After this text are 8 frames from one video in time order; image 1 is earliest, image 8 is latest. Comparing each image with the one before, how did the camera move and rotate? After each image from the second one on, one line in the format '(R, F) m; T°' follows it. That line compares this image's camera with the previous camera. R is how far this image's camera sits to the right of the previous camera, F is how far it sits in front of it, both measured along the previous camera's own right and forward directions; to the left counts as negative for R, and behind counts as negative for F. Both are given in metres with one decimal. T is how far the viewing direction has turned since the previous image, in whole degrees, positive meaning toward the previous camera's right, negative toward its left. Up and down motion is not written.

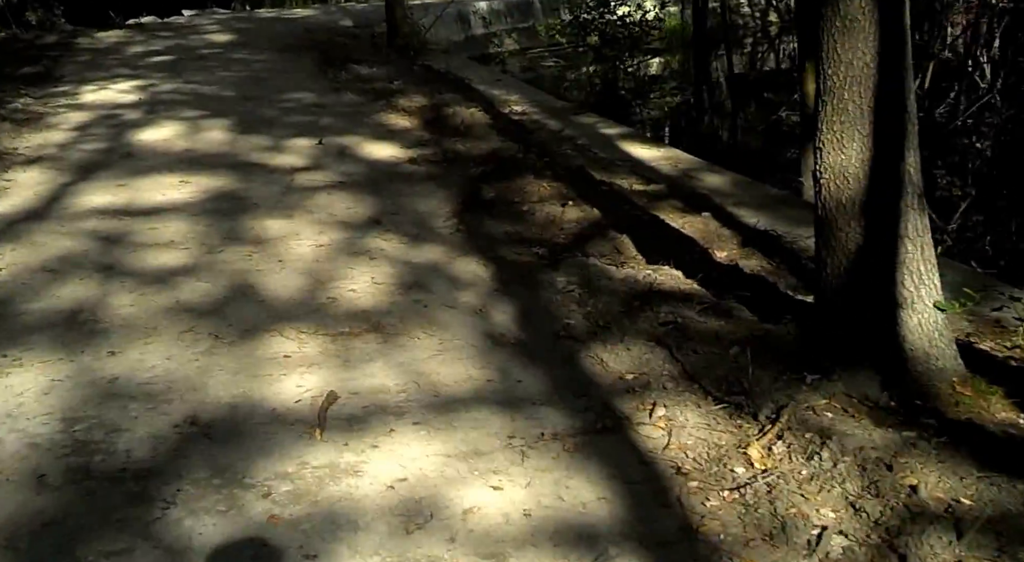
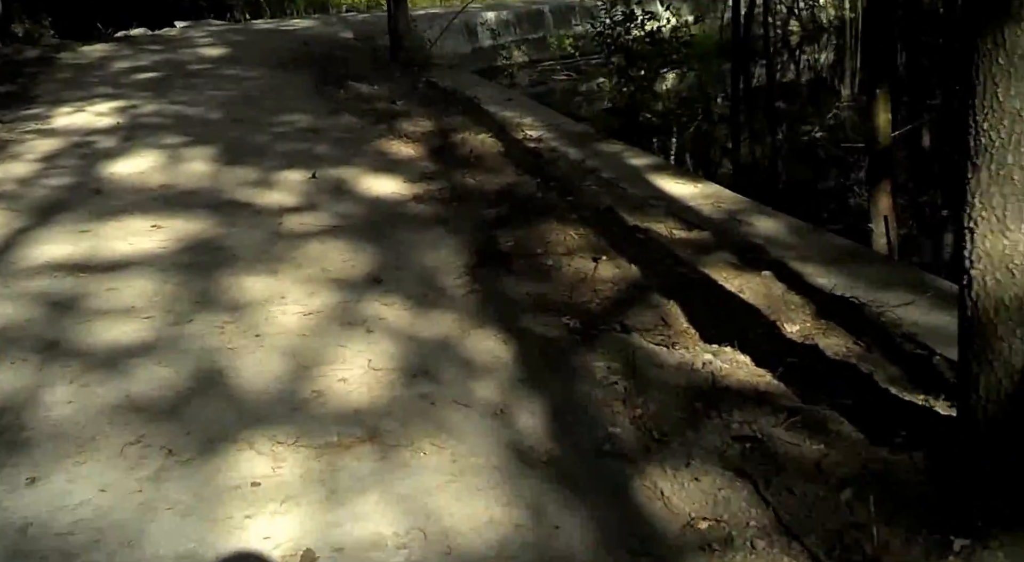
(-0.1, +0.5) m; 0°
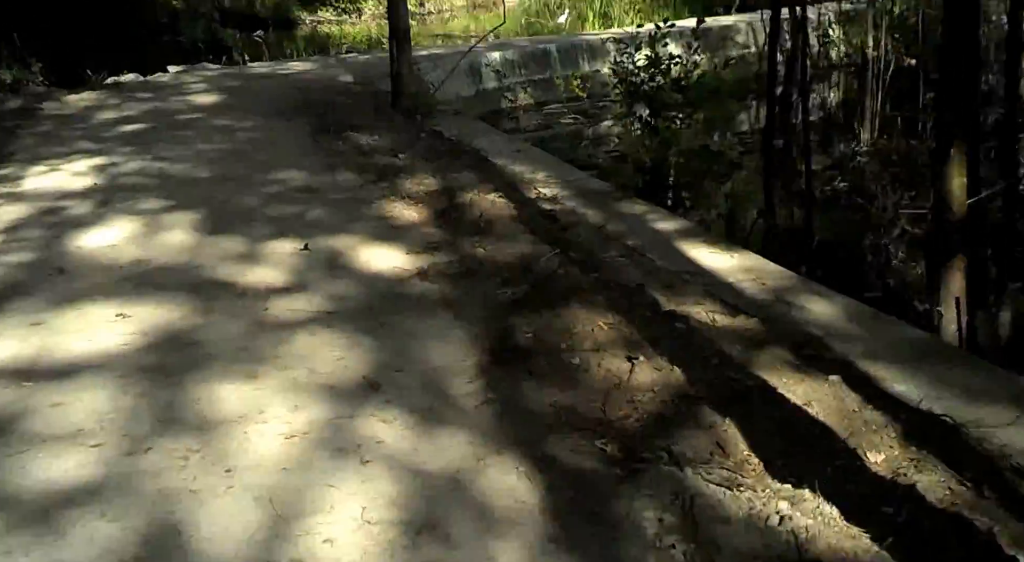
(0.0, +0.5) m; 0°
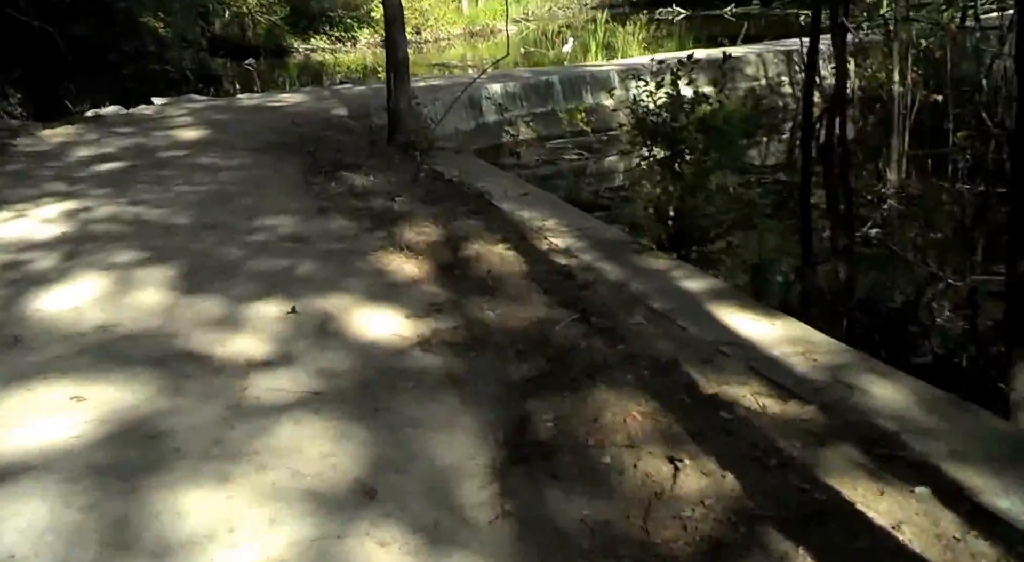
(-0.1, +0.4) m; 0°
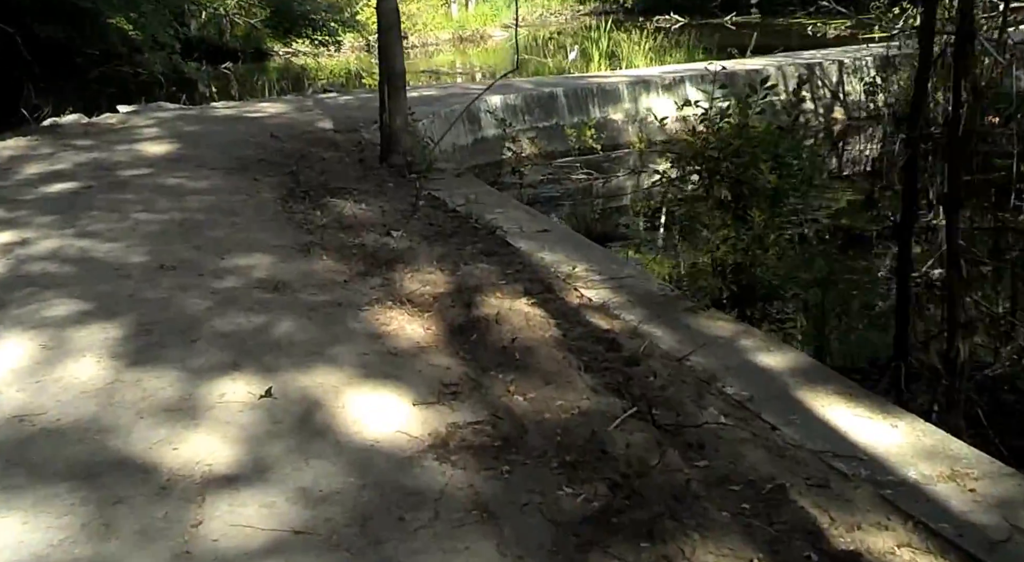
(-0.1, +0.7) m; +1°
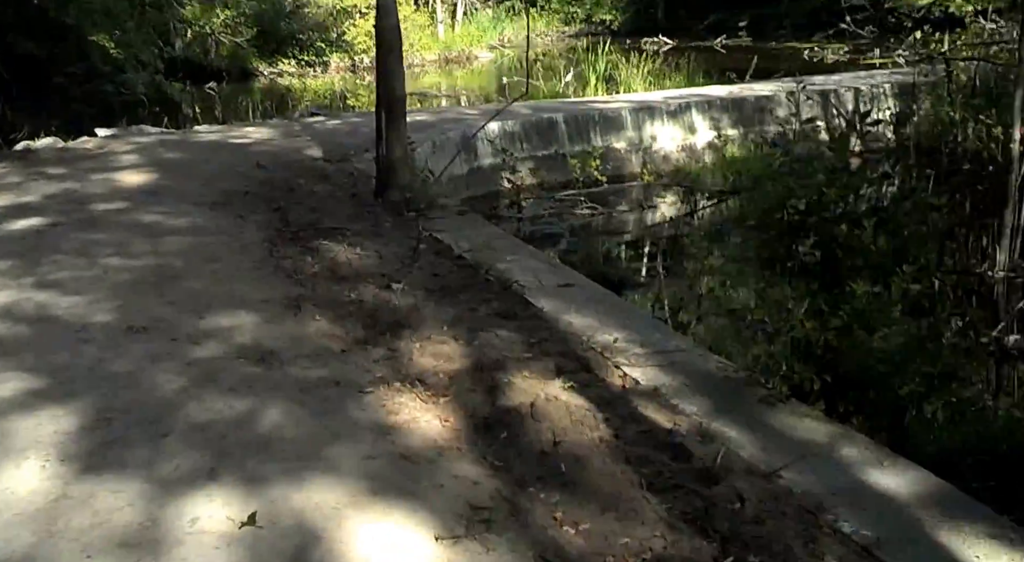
(-0.1, +0.6) m; +1°
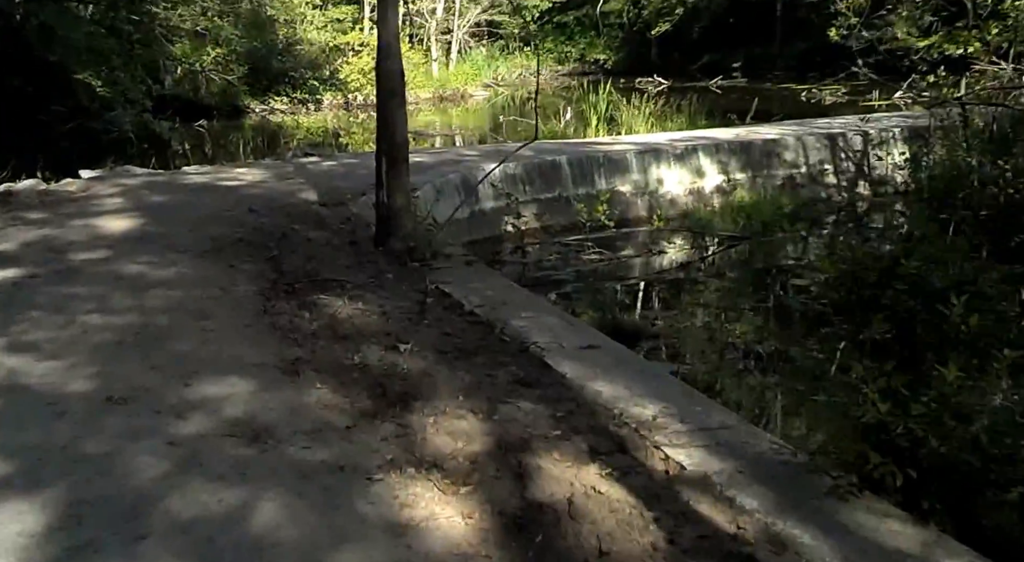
(-0.1, +0.3) m; 0°
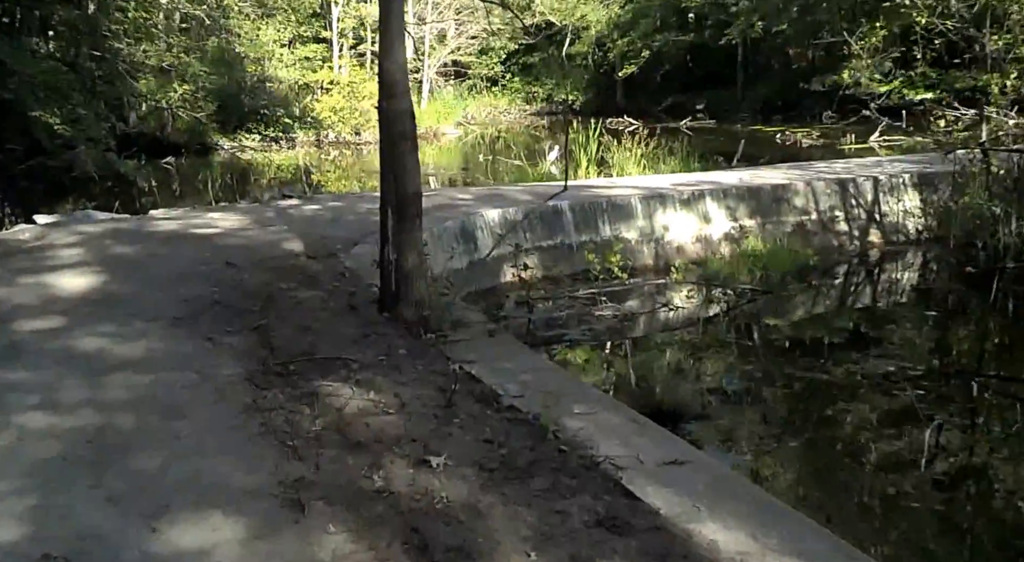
(-0.3, +0.9) m; +2°
